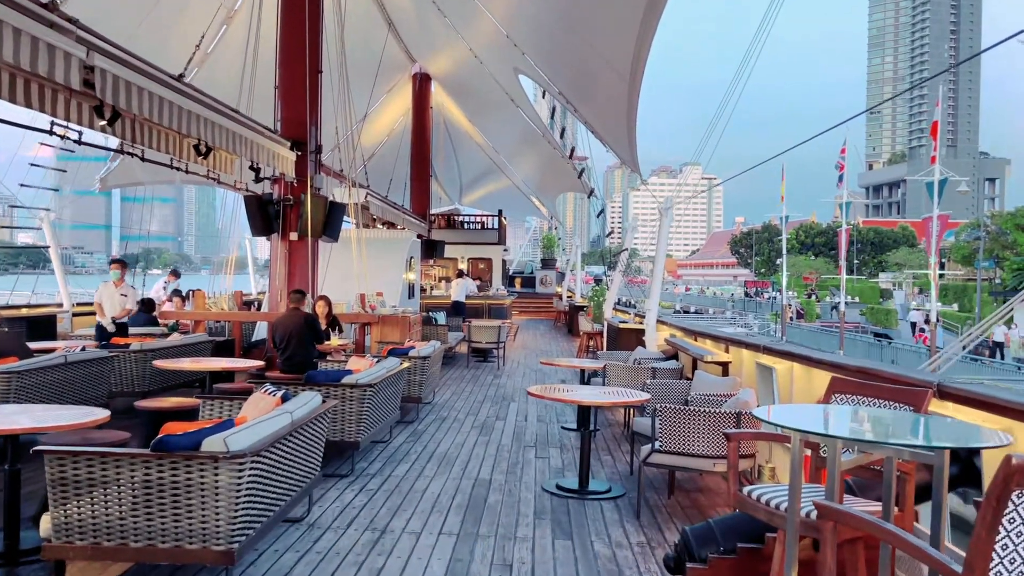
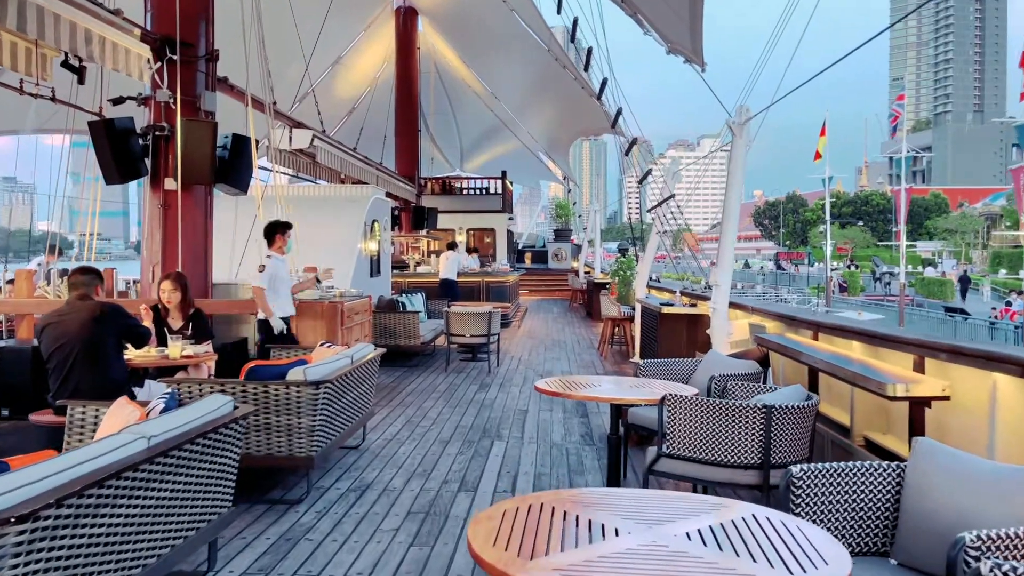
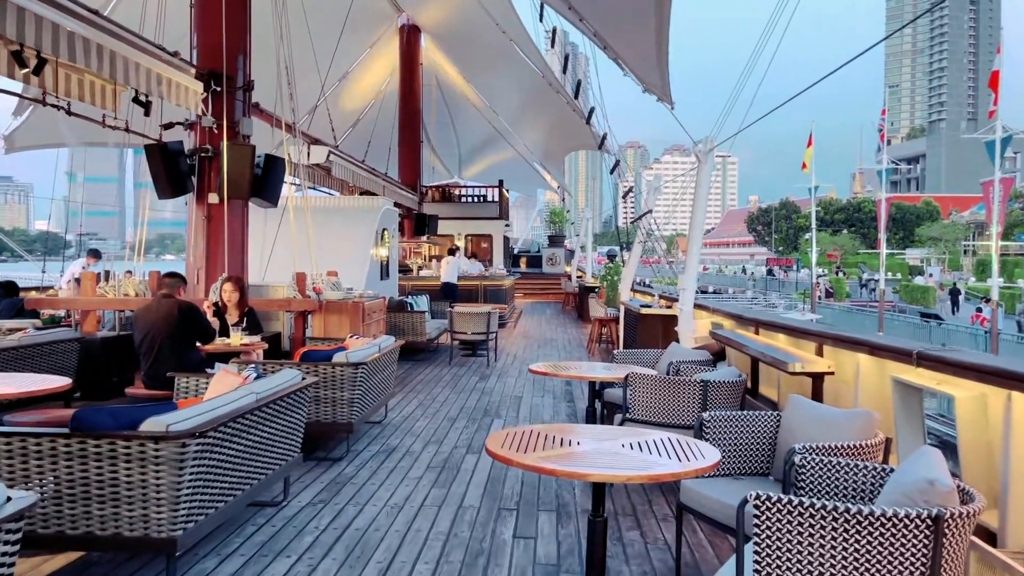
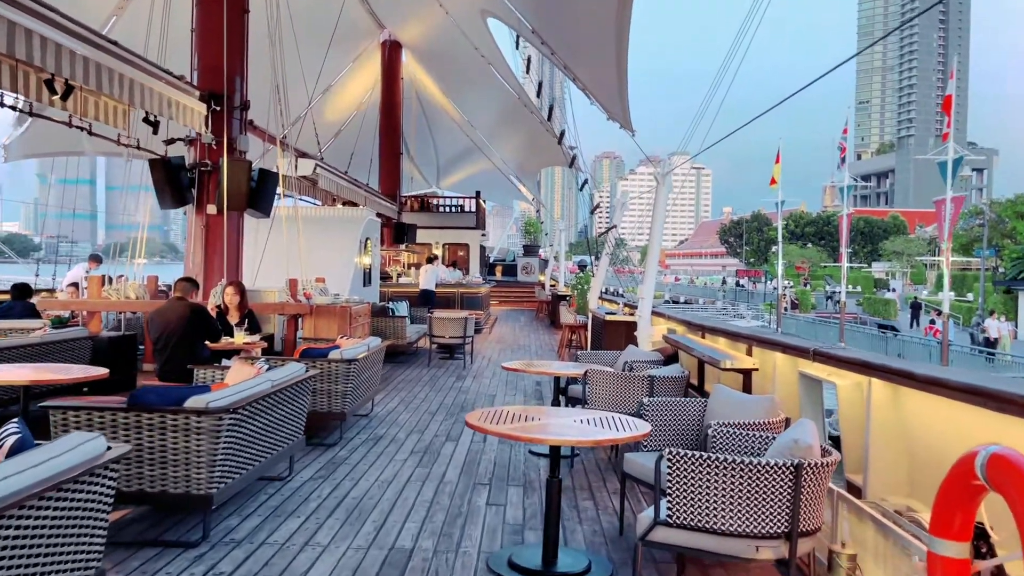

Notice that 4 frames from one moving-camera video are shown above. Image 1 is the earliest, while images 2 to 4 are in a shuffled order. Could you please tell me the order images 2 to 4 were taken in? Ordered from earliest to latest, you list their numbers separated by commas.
4, 3, 2
